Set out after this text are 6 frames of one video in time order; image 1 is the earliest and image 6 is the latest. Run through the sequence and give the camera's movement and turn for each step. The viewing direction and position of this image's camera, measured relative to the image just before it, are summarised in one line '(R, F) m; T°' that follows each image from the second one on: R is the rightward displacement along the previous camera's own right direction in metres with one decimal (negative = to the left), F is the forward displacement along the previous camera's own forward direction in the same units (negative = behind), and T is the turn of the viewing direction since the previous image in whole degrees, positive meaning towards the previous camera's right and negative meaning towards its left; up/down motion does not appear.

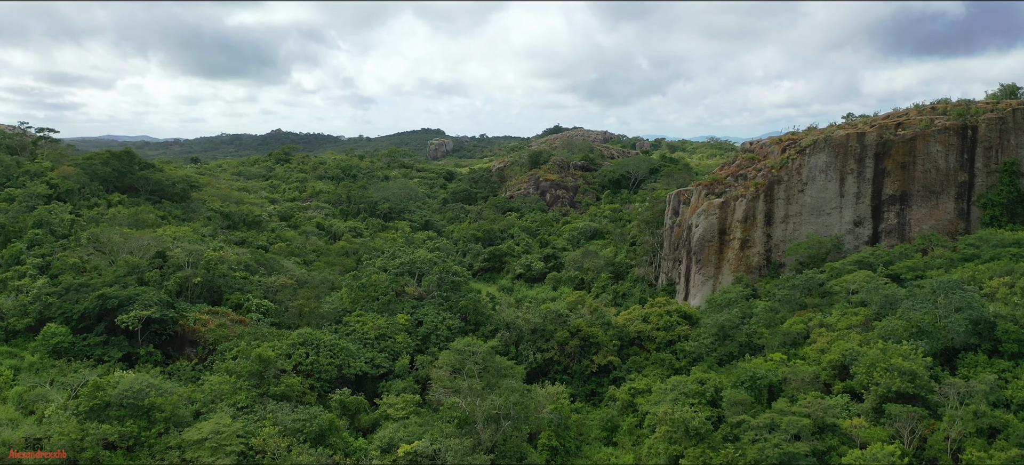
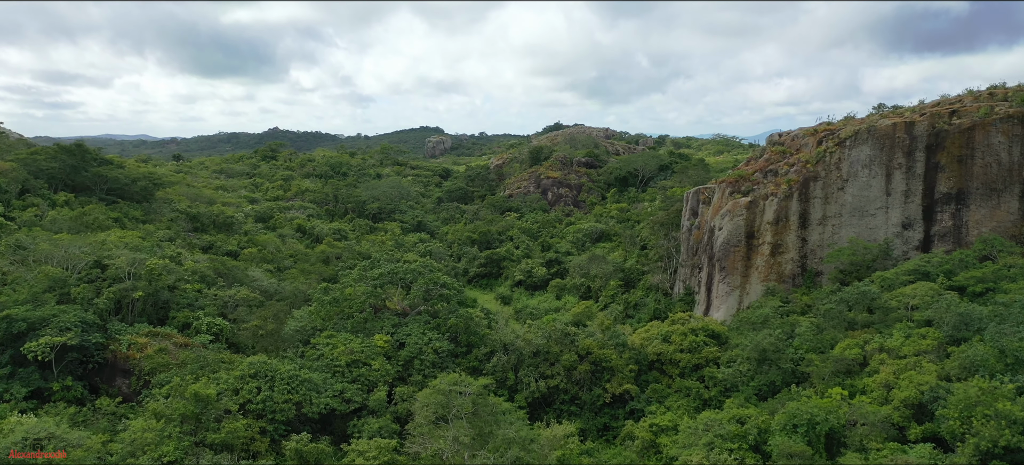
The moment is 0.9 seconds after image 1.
(0.0, +3.1) m; 0°
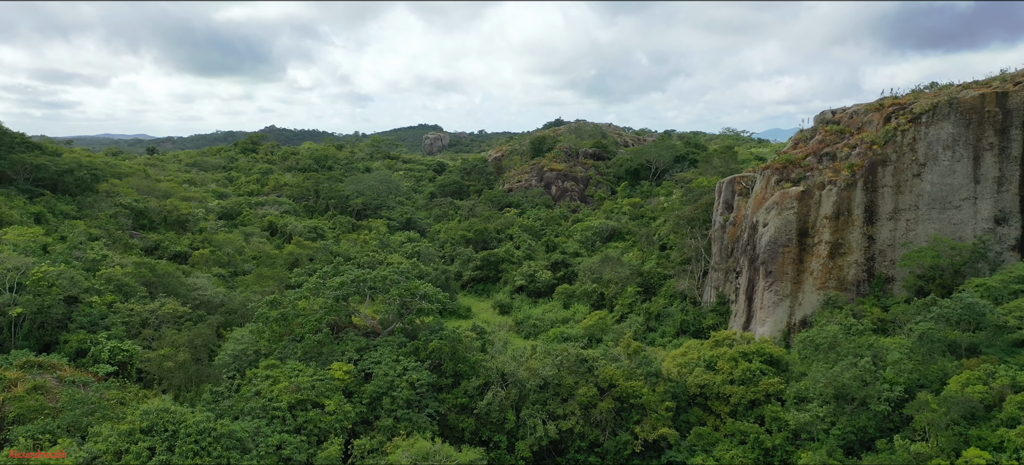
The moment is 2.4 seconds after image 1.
(0.0, +4.1) m; 0°
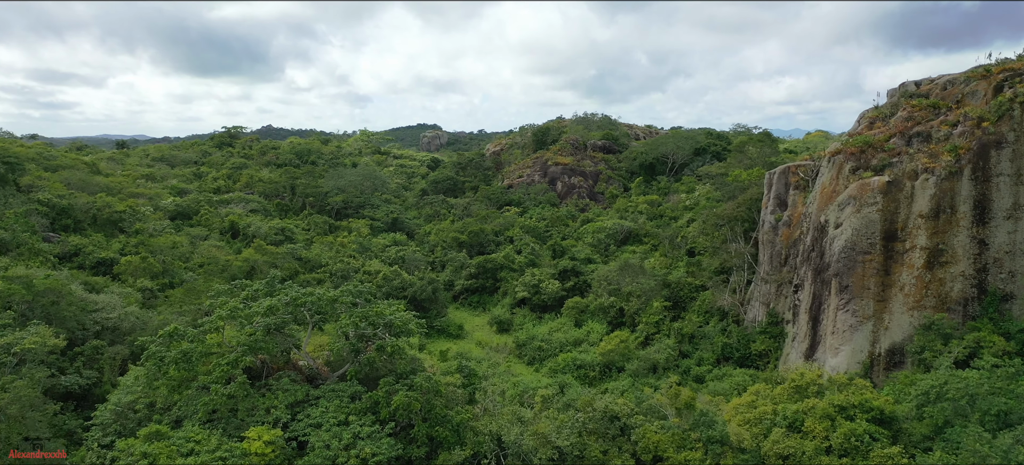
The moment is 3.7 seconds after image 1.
(0.0, +4.2) m; 0°
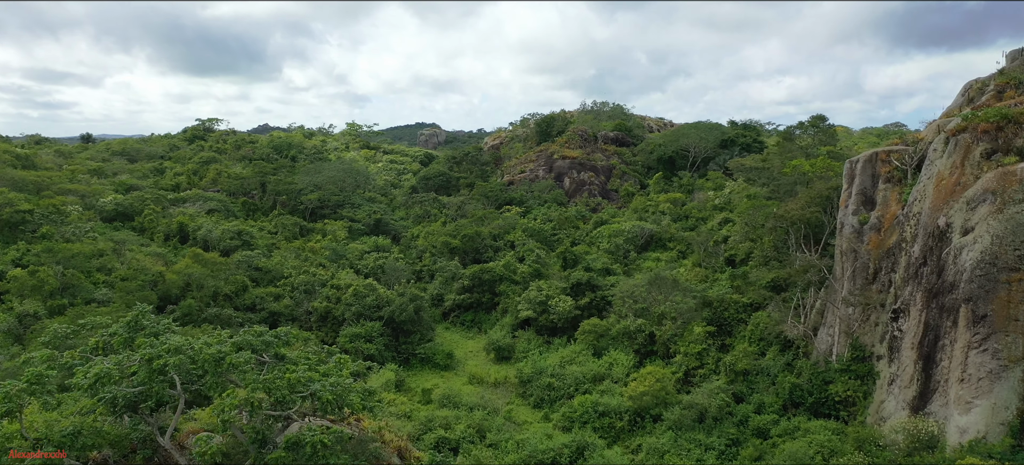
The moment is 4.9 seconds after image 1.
(-0.1, +4.1) m; 0°
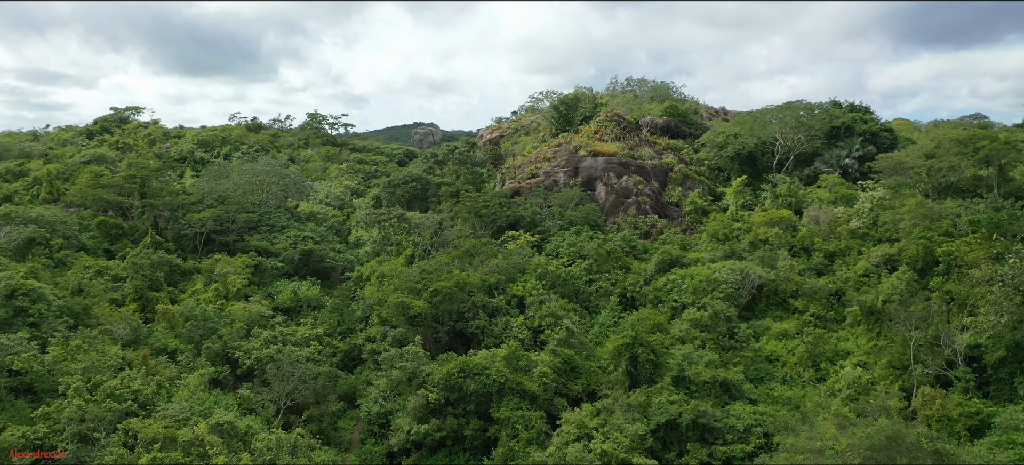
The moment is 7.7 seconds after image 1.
(-0.2, +9.9) m; 0°
